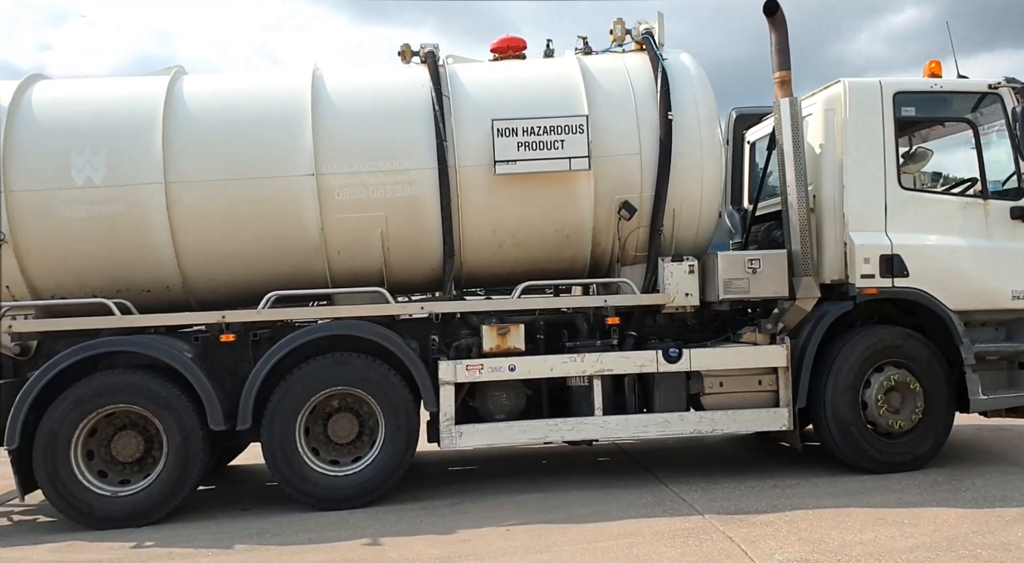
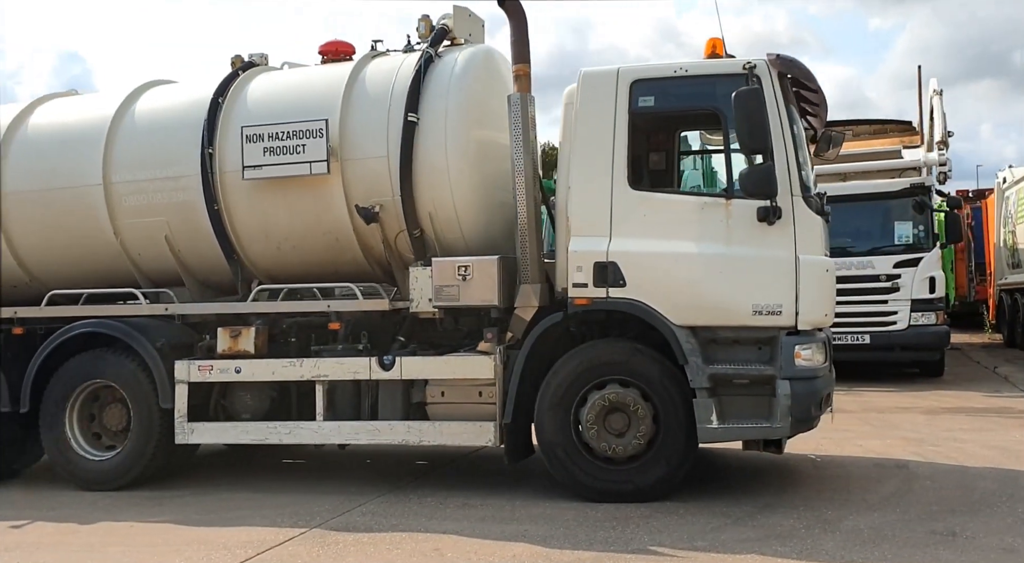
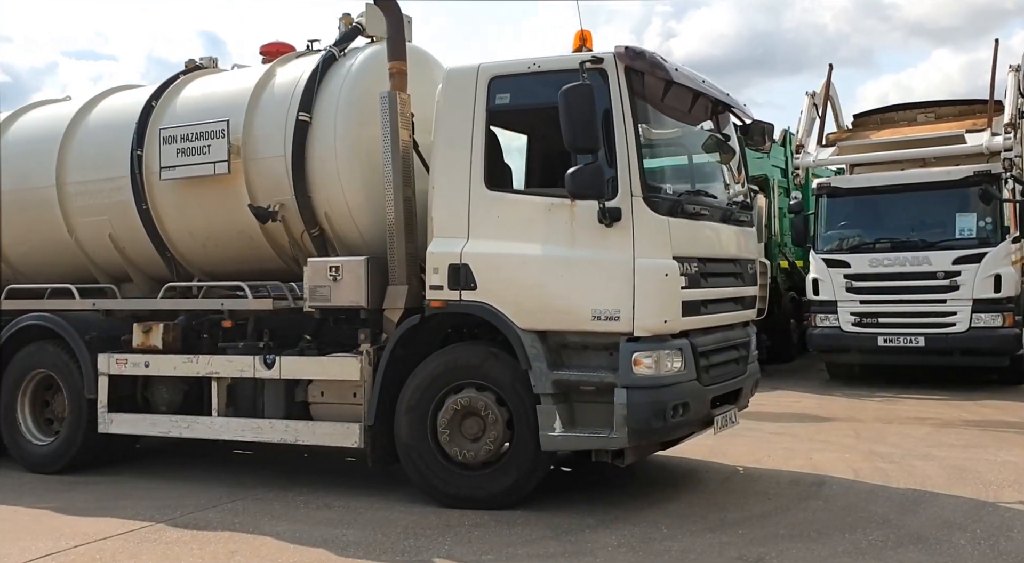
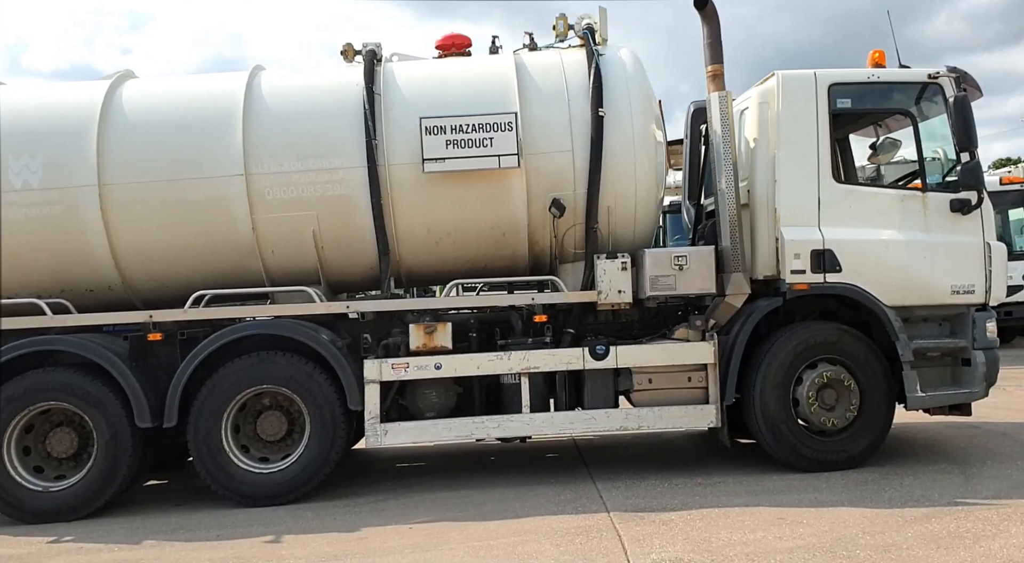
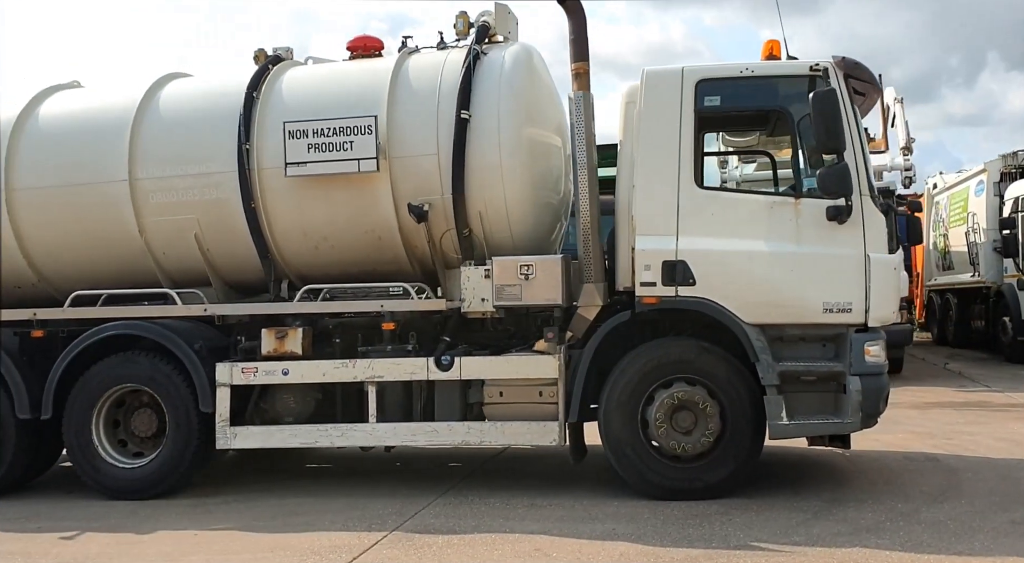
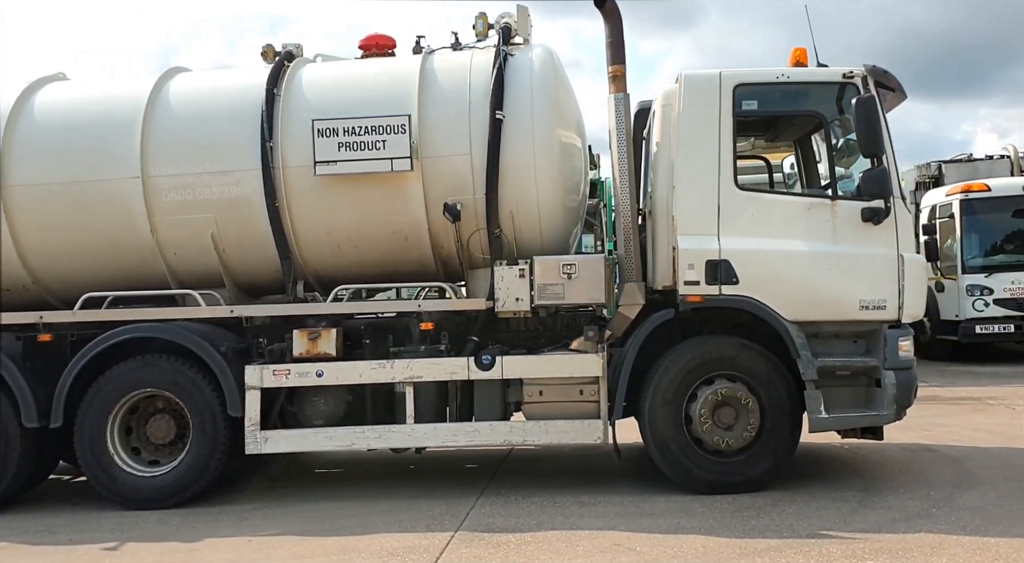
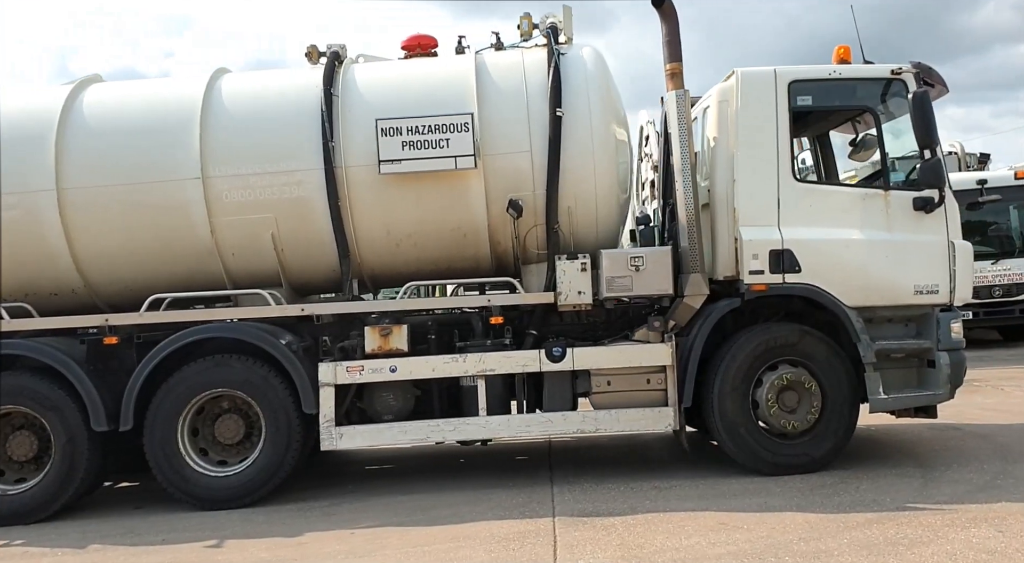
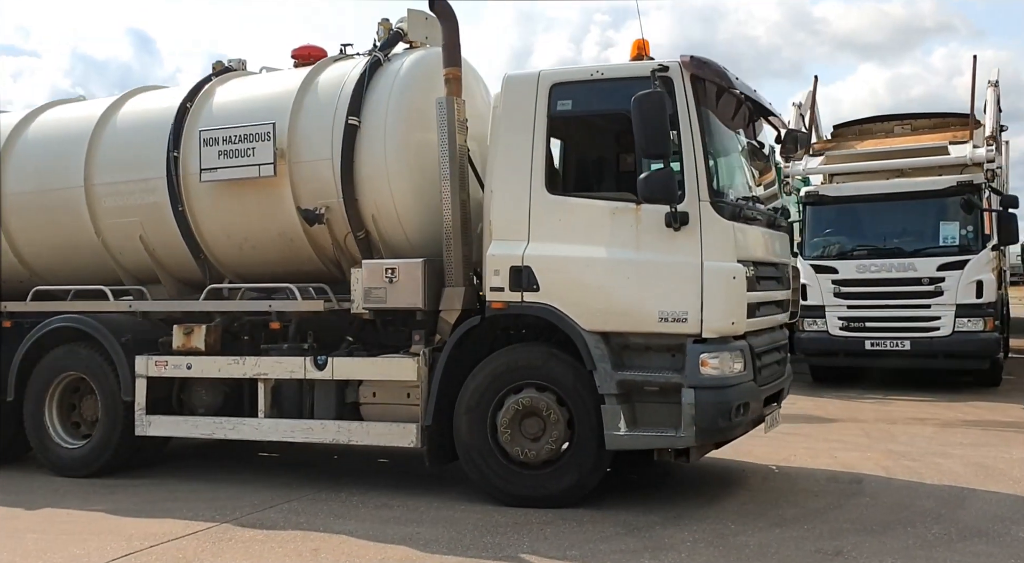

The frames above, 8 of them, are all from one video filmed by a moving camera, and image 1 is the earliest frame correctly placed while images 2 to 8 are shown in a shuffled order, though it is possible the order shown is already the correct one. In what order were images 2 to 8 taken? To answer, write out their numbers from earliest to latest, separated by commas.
4, 7, 6, 5, 2, 8, 3
